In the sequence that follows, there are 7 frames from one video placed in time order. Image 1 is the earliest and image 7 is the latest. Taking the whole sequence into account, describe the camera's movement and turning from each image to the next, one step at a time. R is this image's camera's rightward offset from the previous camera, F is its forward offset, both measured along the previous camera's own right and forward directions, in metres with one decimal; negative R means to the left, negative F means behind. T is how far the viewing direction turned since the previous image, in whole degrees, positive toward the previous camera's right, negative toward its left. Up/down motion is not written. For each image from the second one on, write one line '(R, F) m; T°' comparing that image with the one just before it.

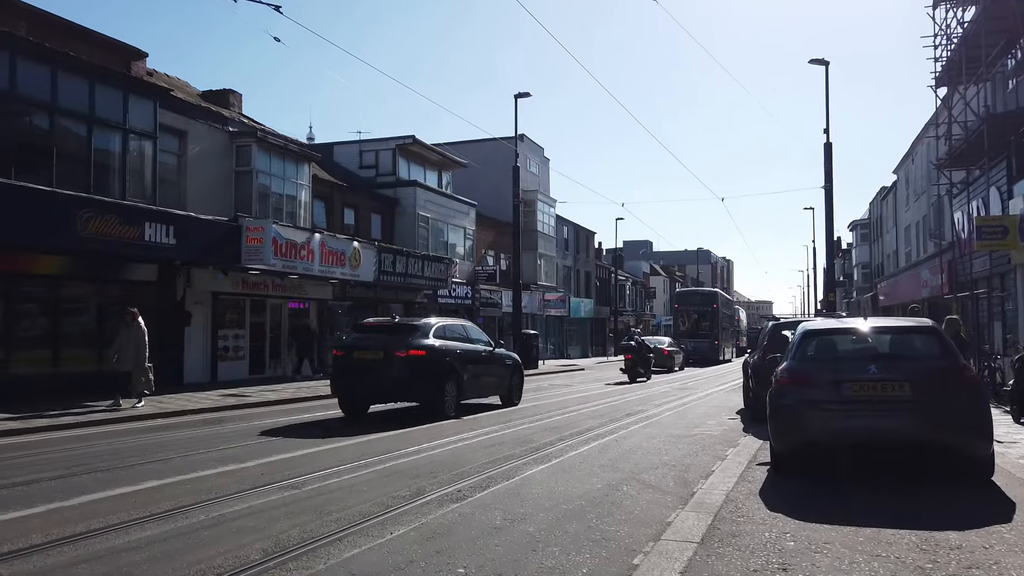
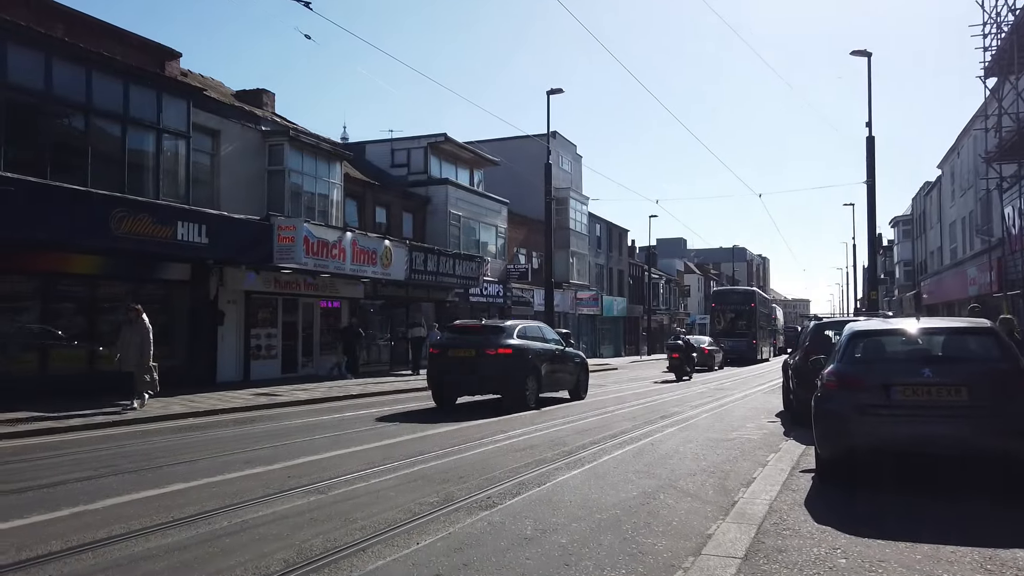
(0.0, +0.3) m; -2°
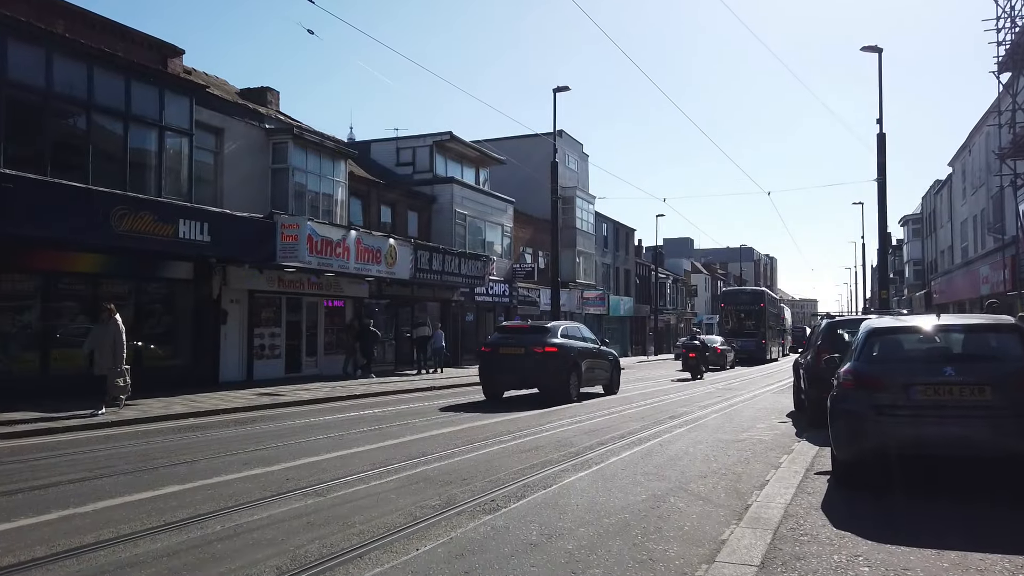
(0.0, +0.3) m; 0°
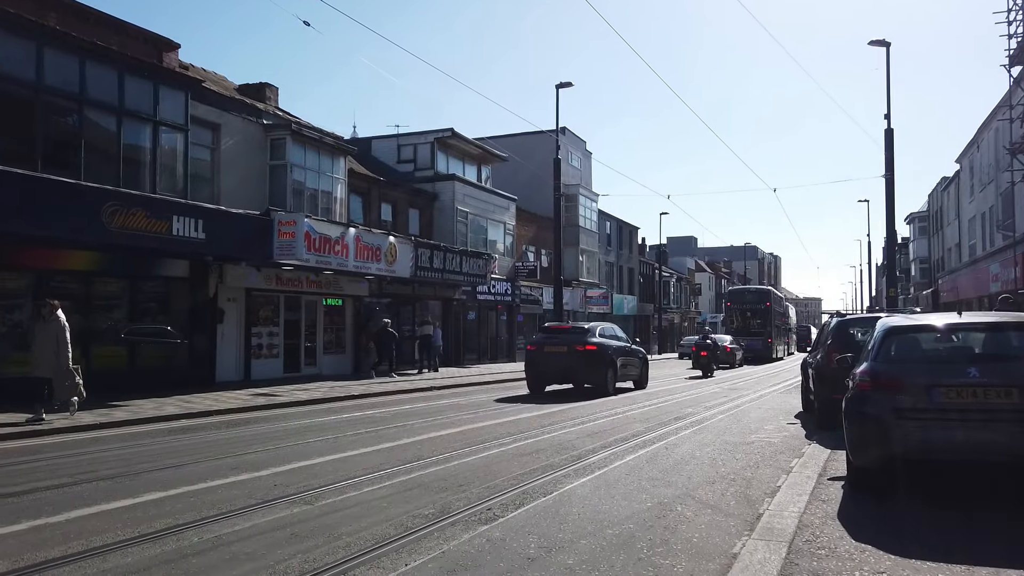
(0.0, +0.4) m; 0°
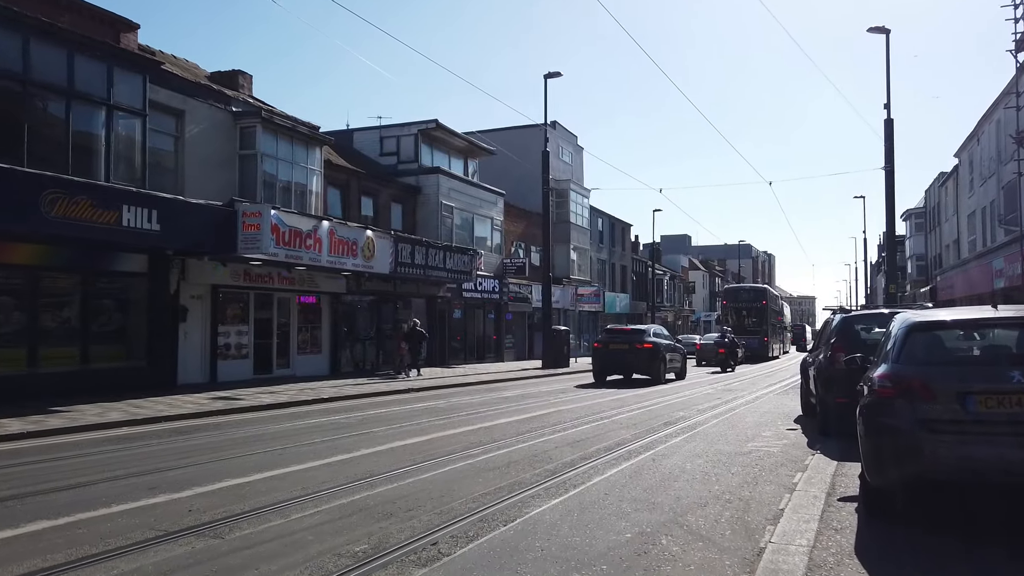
(+0.3, +1.1) m; 0°
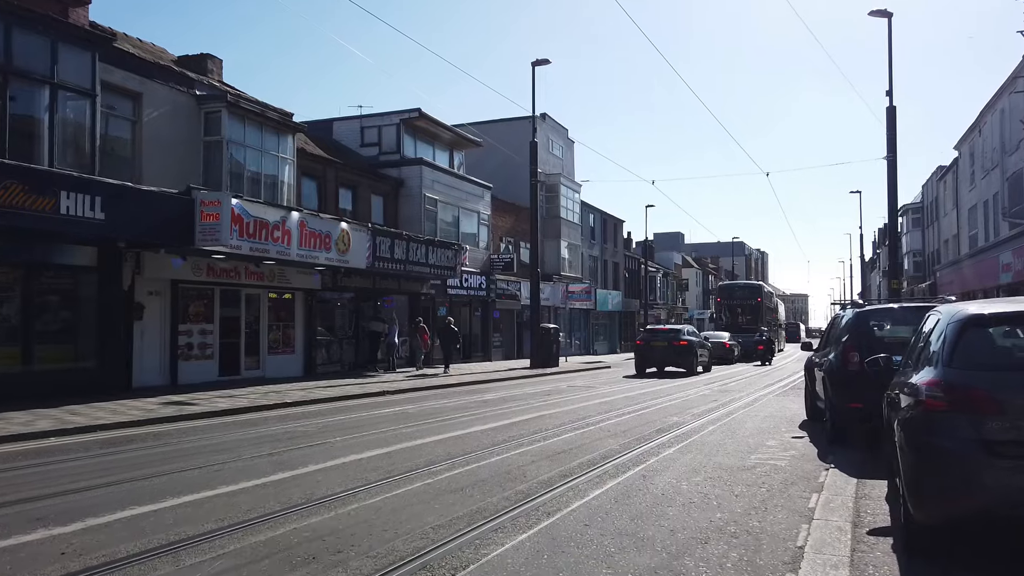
(+0.3, +1.3) m; 0°
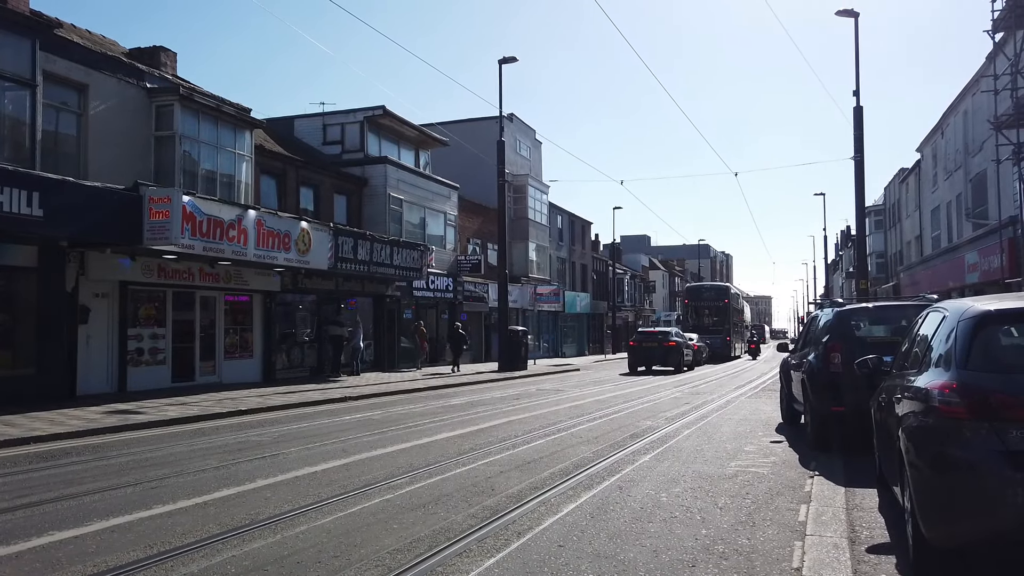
(0.0, +0.6) m; +2°
